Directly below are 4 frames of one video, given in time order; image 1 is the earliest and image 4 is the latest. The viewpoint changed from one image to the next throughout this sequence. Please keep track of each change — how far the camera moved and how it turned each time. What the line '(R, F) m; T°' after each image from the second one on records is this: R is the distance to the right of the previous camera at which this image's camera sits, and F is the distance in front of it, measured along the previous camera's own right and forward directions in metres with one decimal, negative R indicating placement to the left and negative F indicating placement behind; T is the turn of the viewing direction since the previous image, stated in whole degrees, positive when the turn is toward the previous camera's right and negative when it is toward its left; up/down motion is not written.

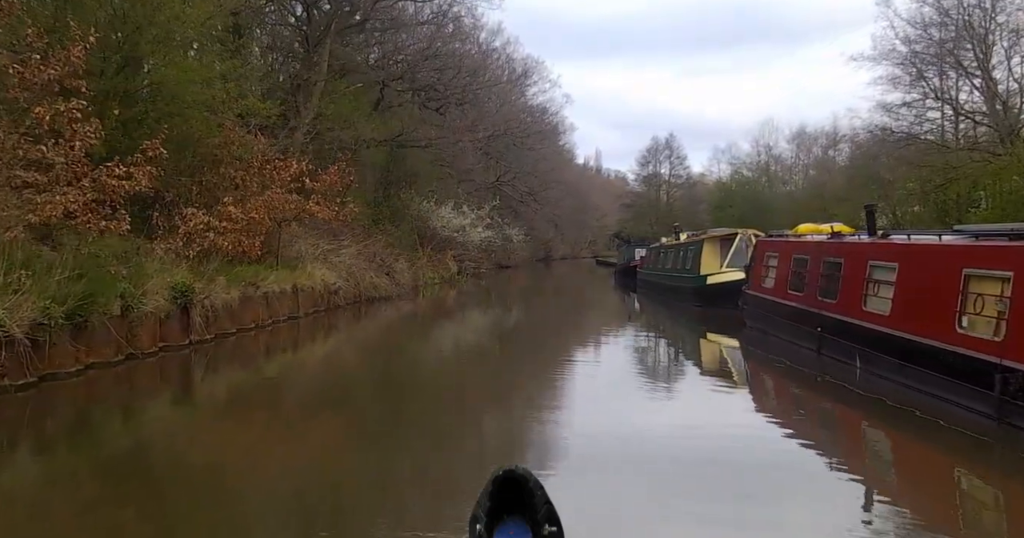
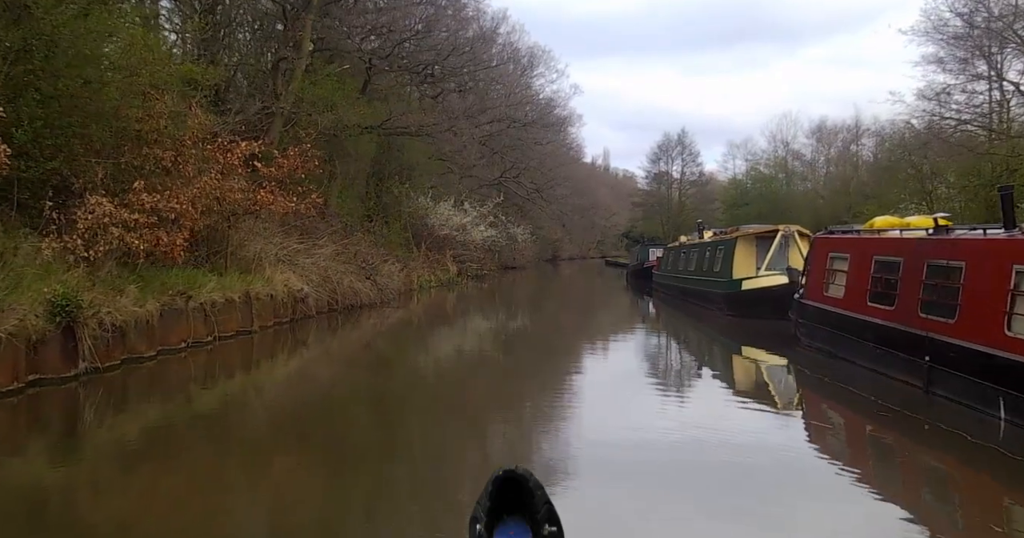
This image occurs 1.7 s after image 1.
(+0.1, +2.2) m; -1°
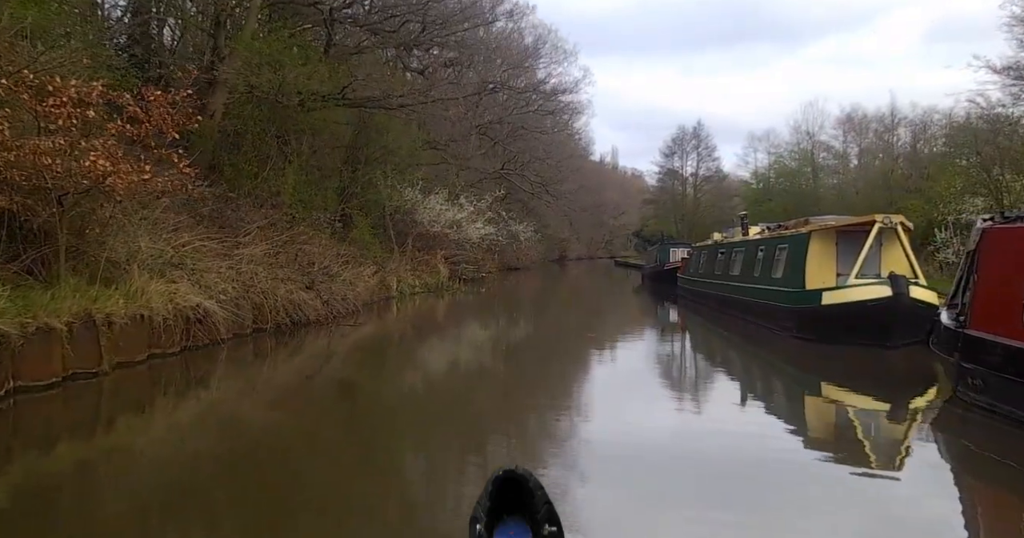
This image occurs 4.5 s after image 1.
(+0.2, +3.6) m; 0°
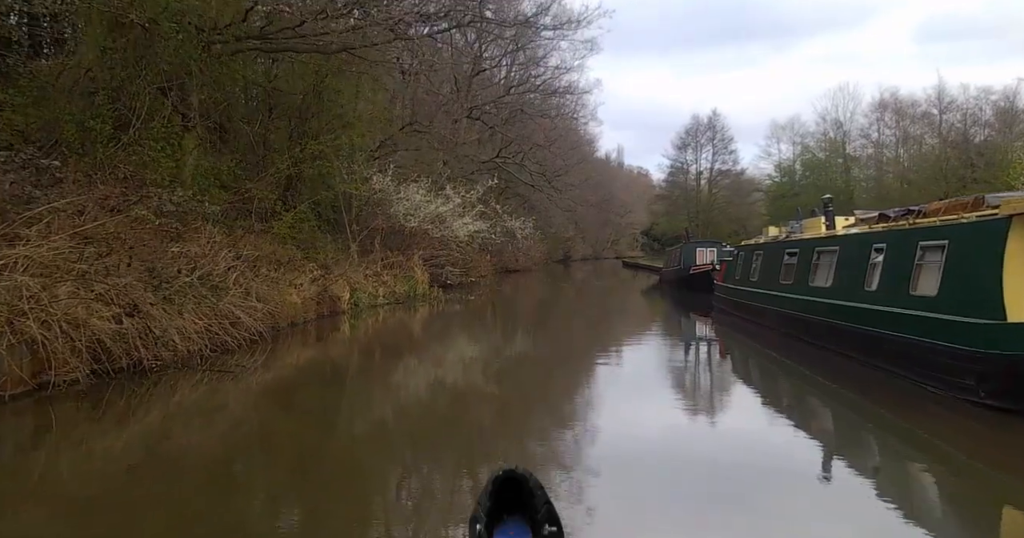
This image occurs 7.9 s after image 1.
(+0.2, +4.3) m; 0°
